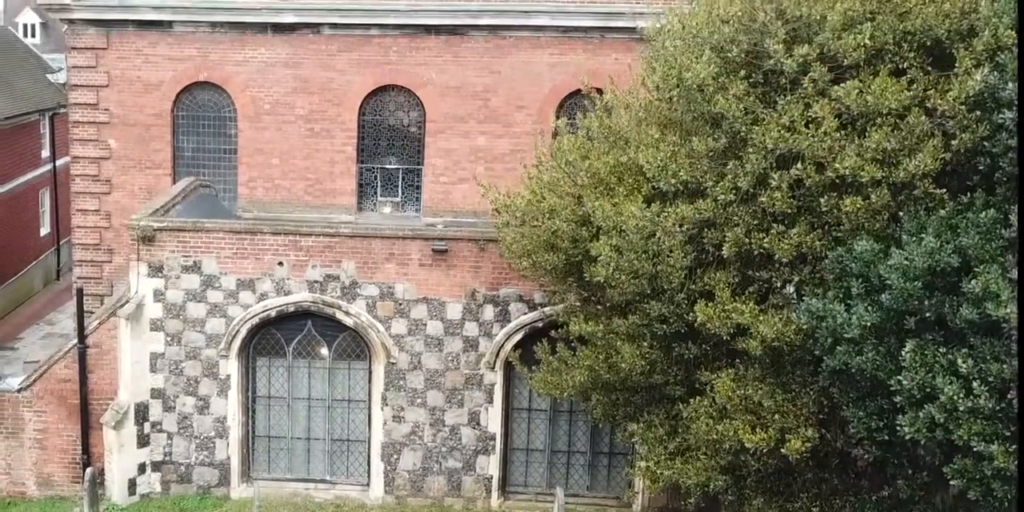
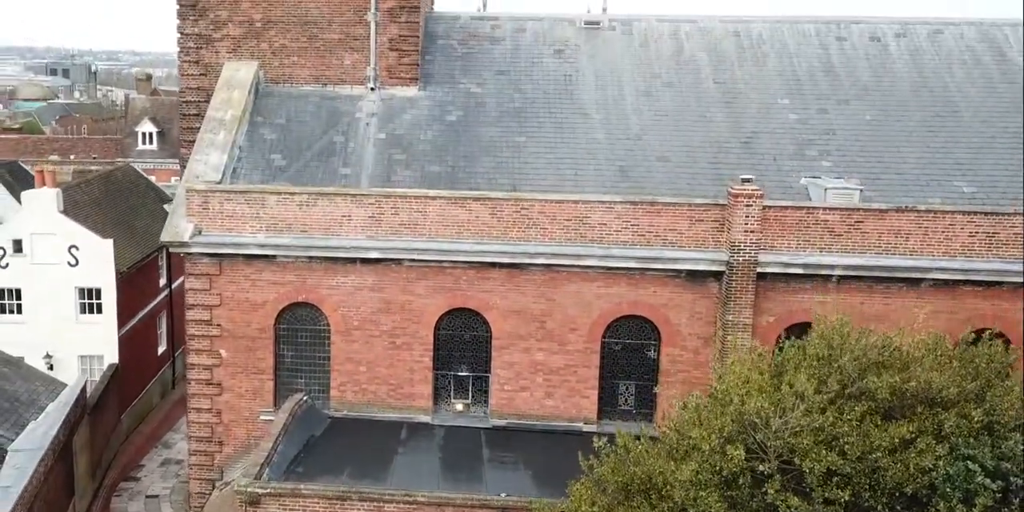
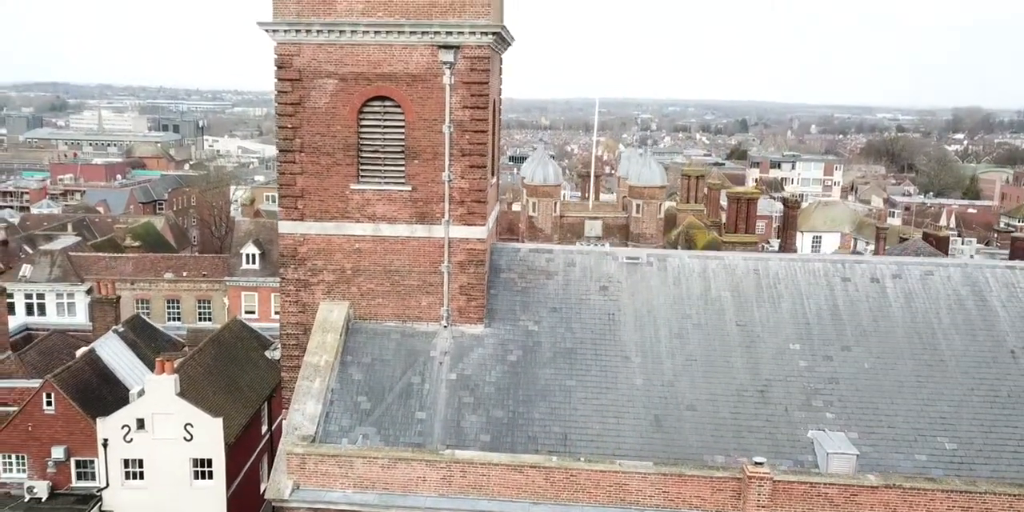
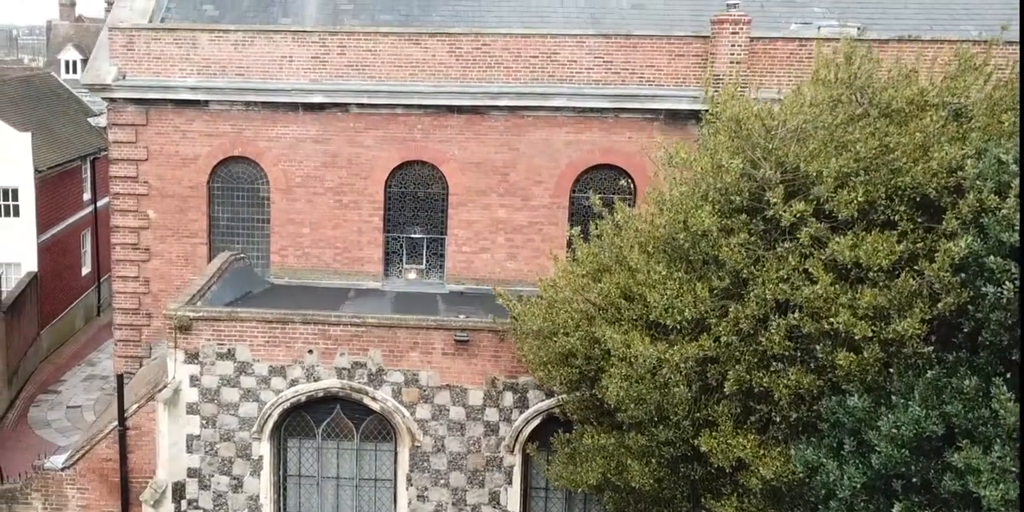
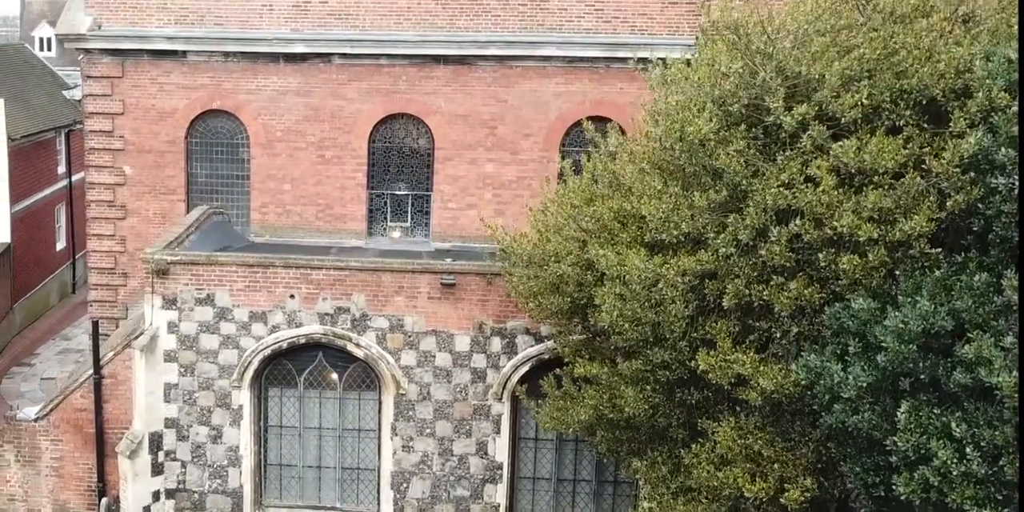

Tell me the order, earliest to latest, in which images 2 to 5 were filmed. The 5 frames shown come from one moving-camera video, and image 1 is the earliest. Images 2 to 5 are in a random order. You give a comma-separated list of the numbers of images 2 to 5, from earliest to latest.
5, 4, 2, 3
